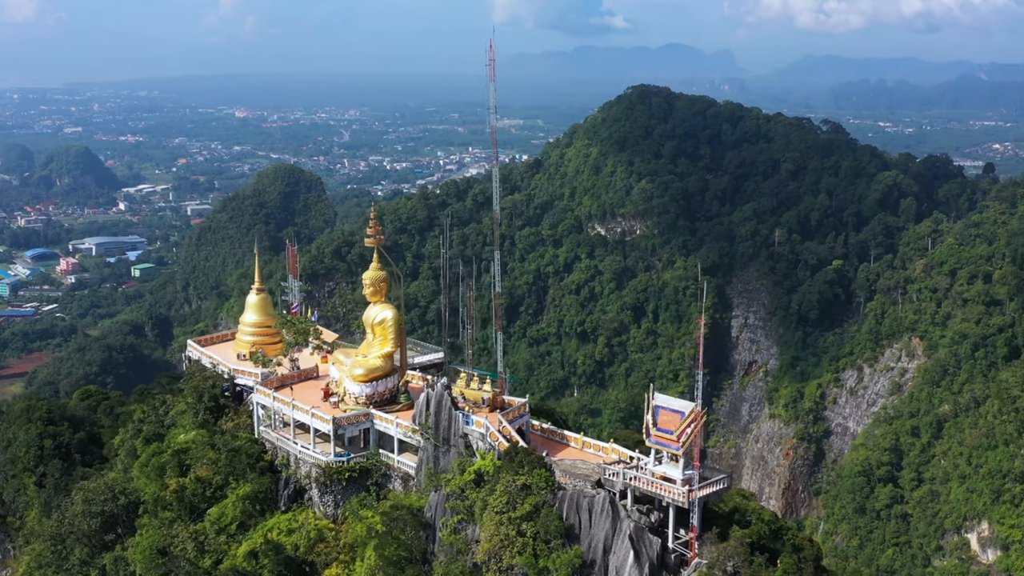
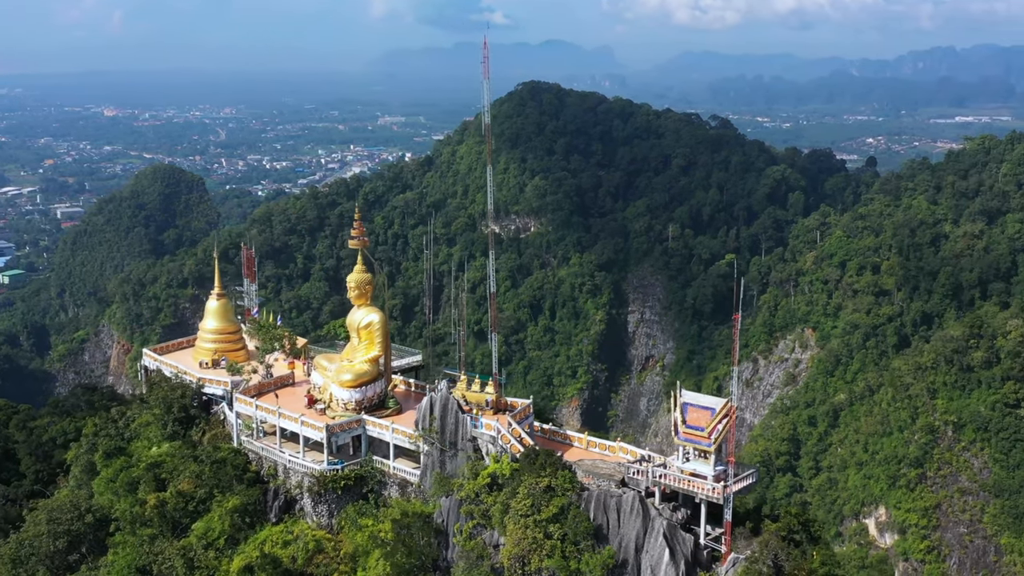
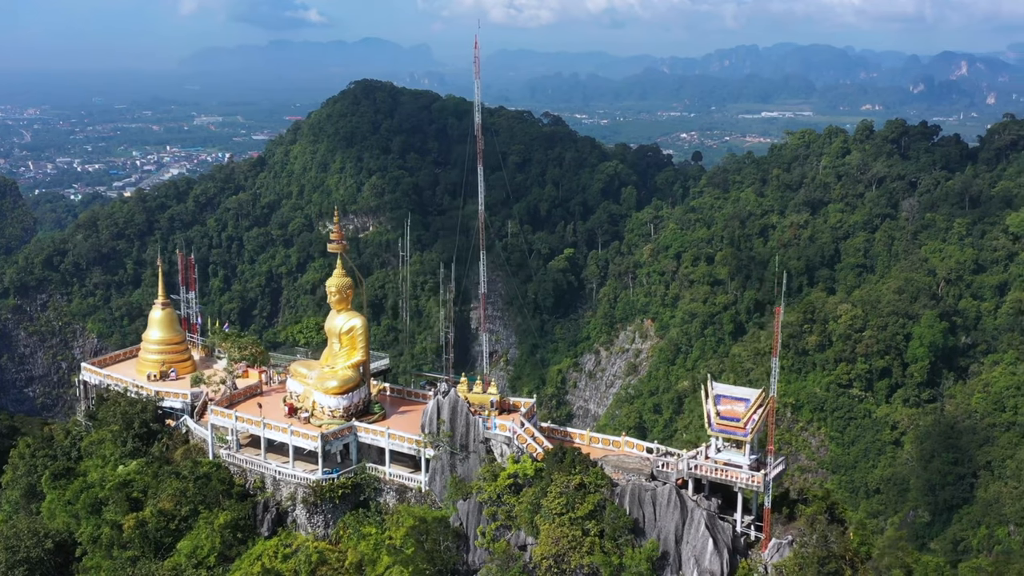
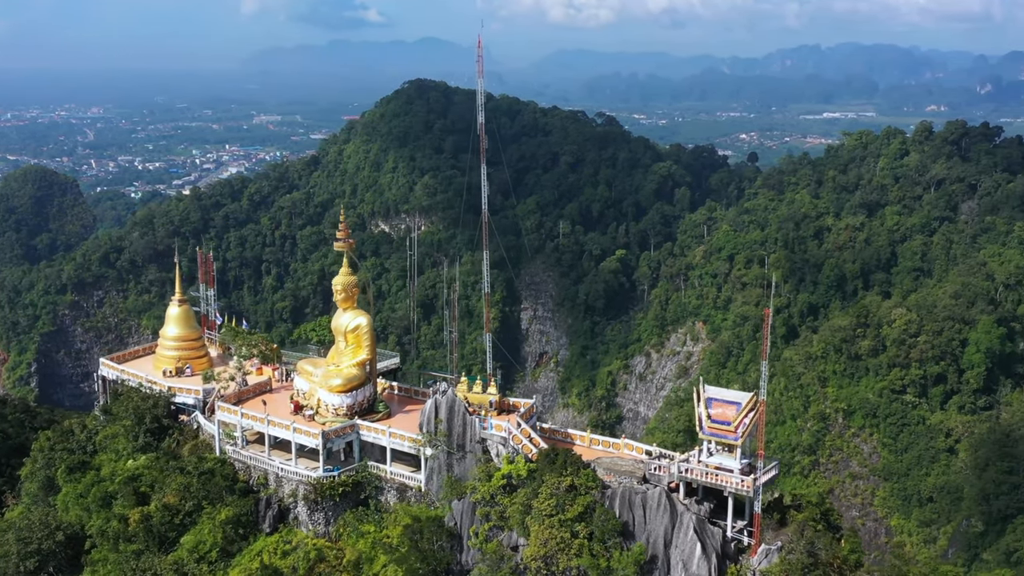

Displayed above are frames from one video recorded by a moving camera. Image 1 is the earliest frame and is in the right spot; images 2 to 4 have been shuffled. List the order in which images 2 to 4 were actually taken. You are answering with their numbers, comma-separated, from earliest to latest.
2, 4, 3
